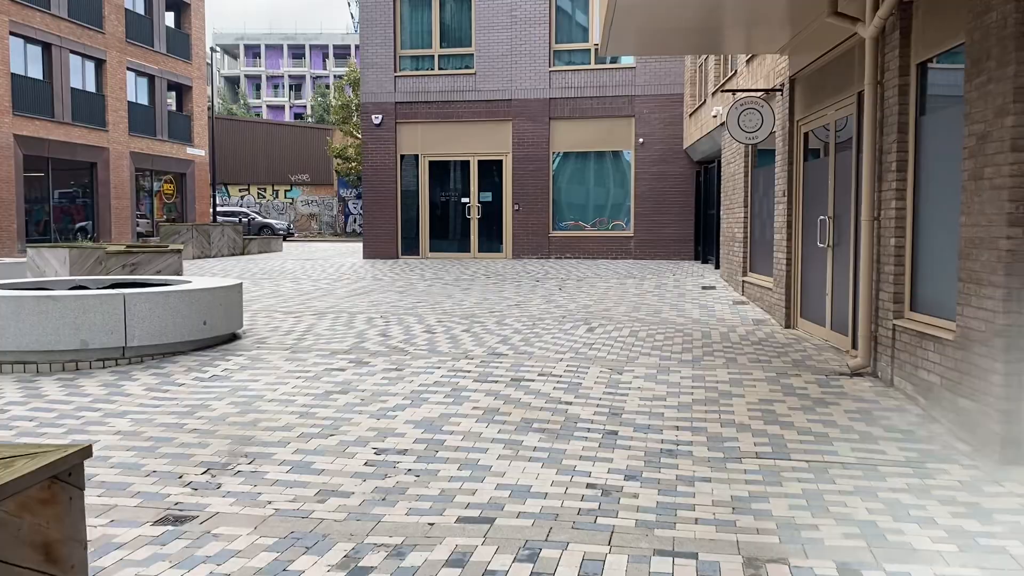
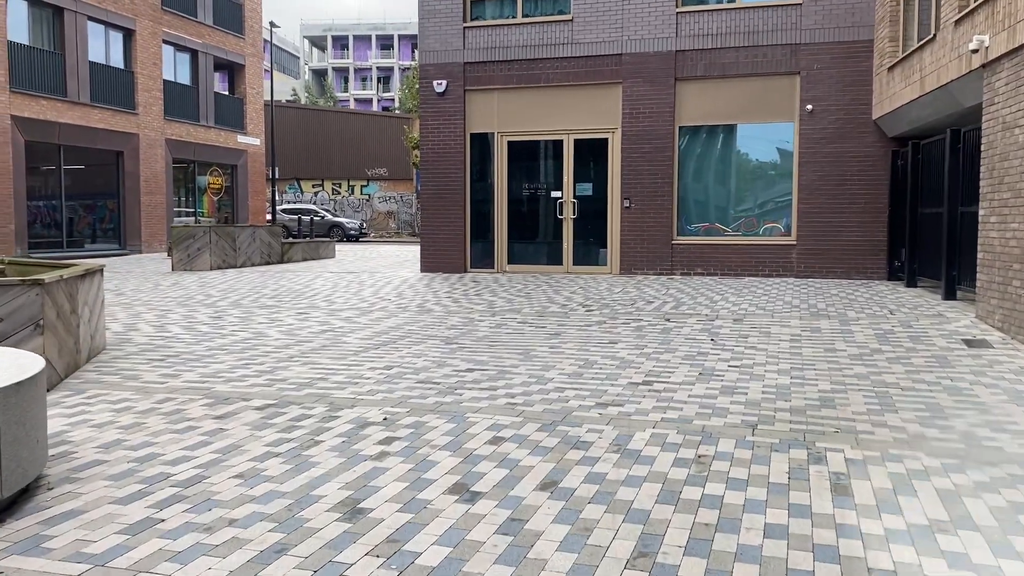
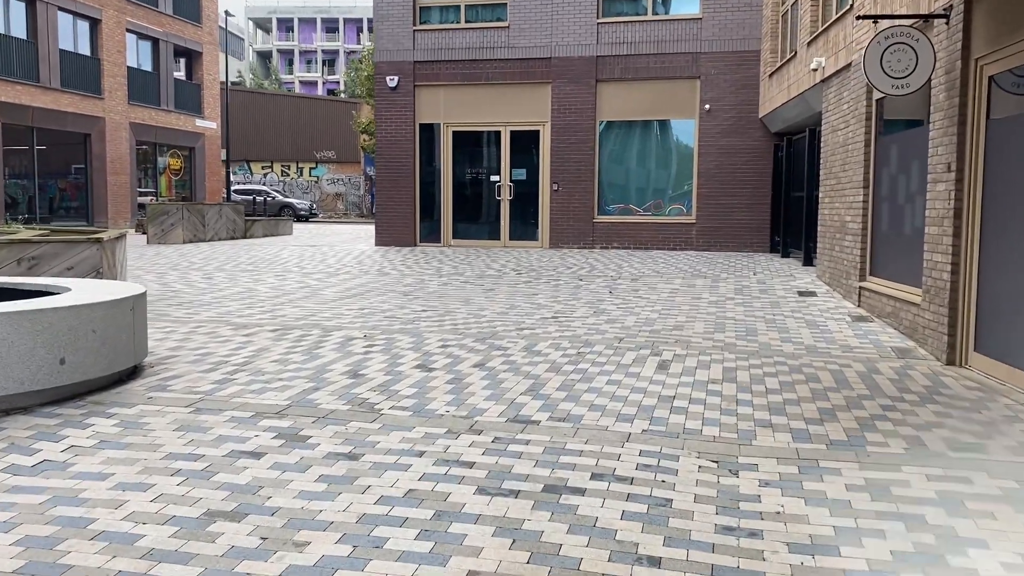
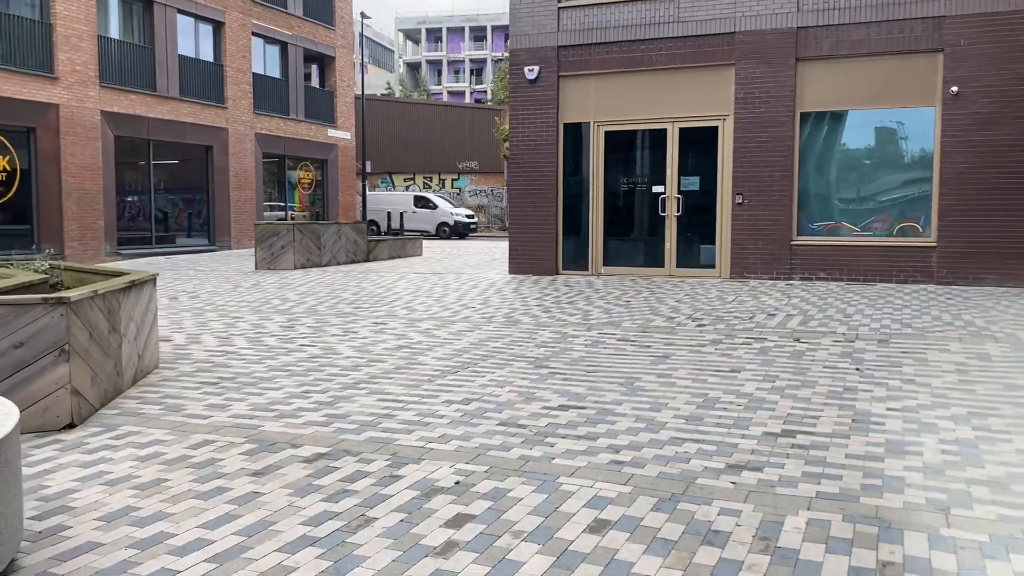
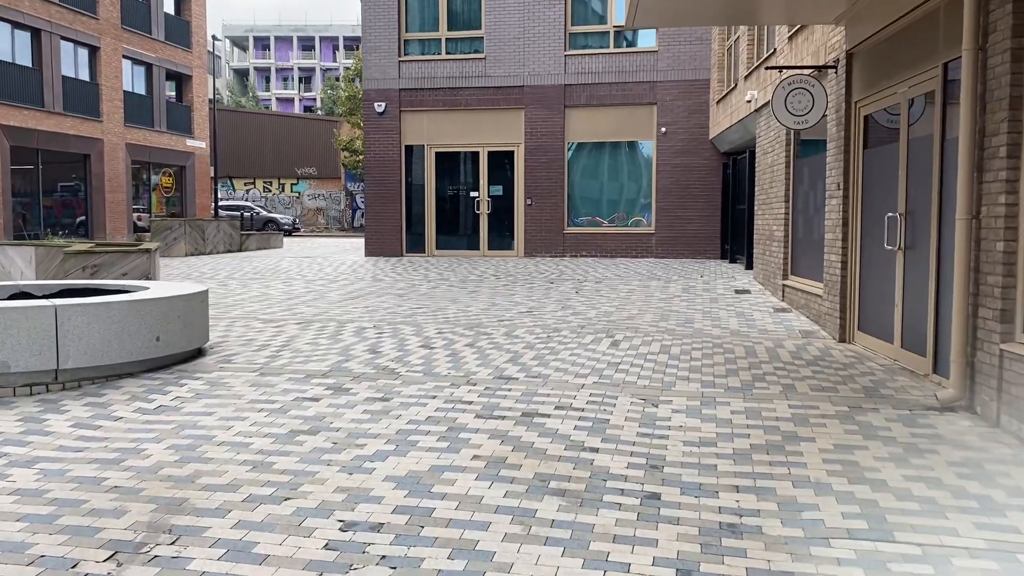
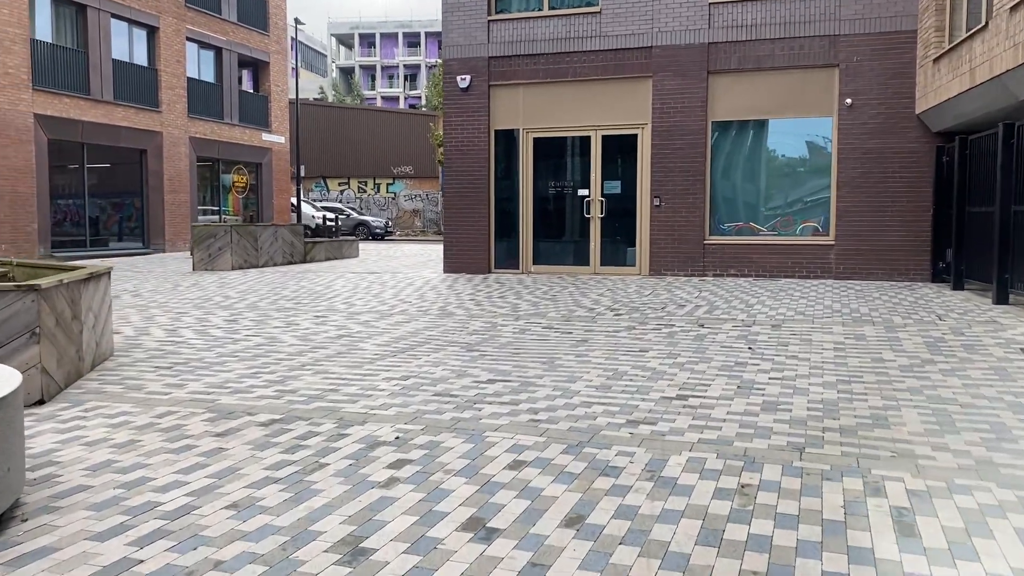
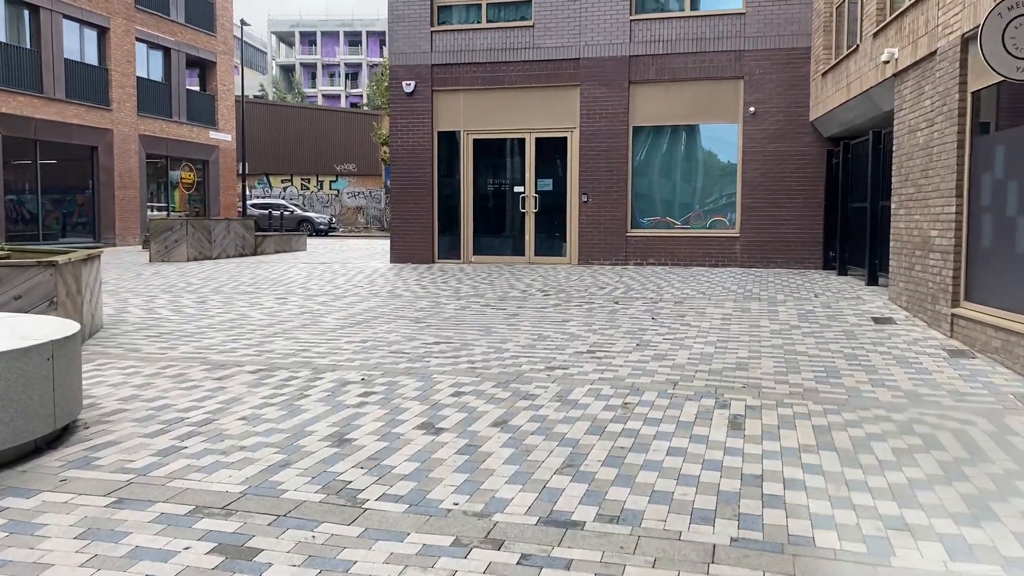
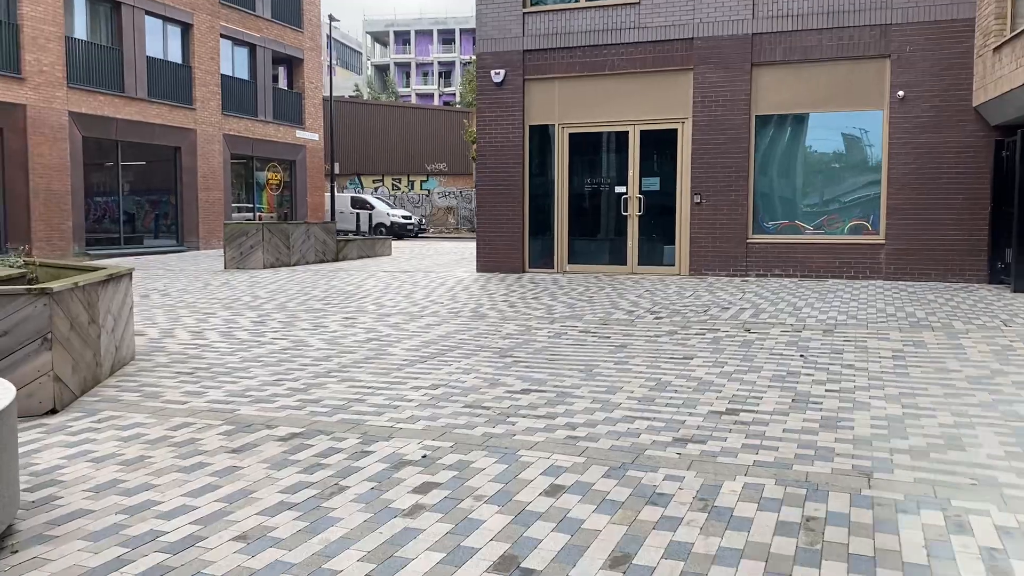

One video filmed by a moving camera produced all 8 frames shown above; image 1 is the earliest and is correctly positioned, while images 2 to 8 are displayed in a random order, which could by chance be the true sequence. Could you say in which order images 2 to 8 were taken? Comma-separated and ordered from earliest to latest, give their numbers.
5, 3, 7, 2, 6, 8, 4
